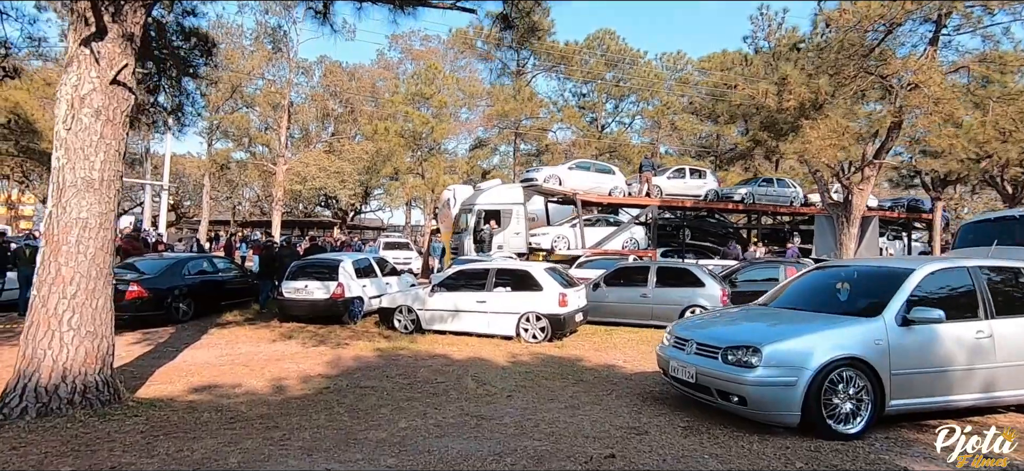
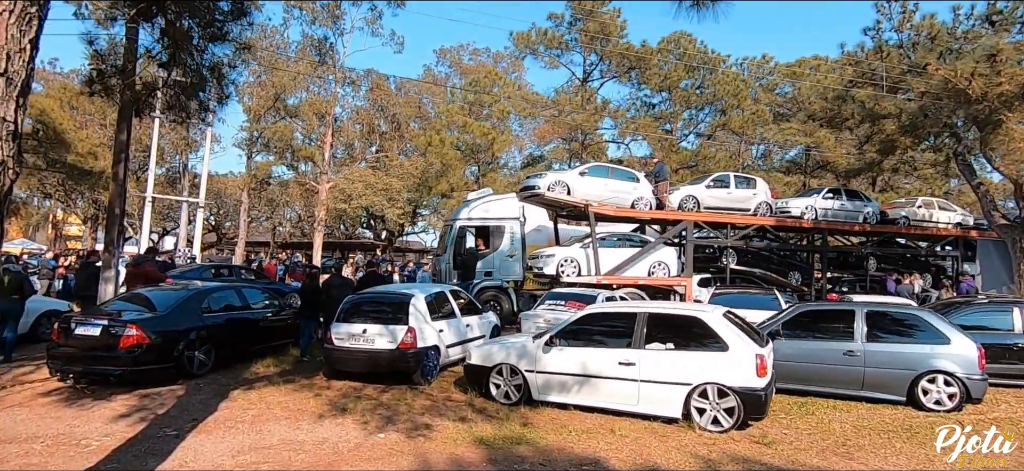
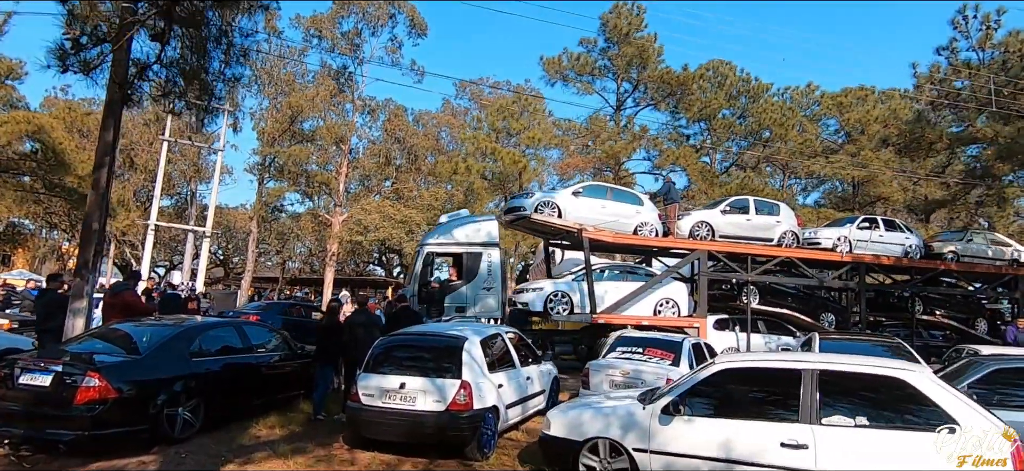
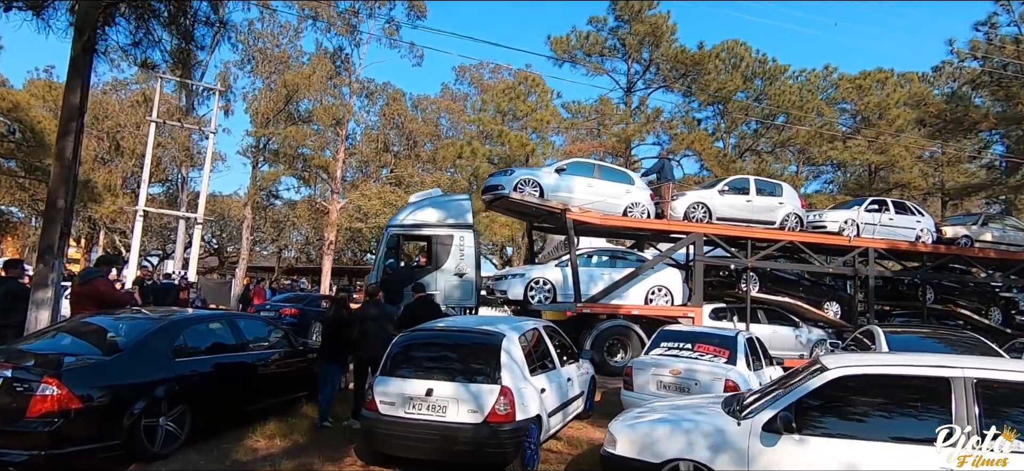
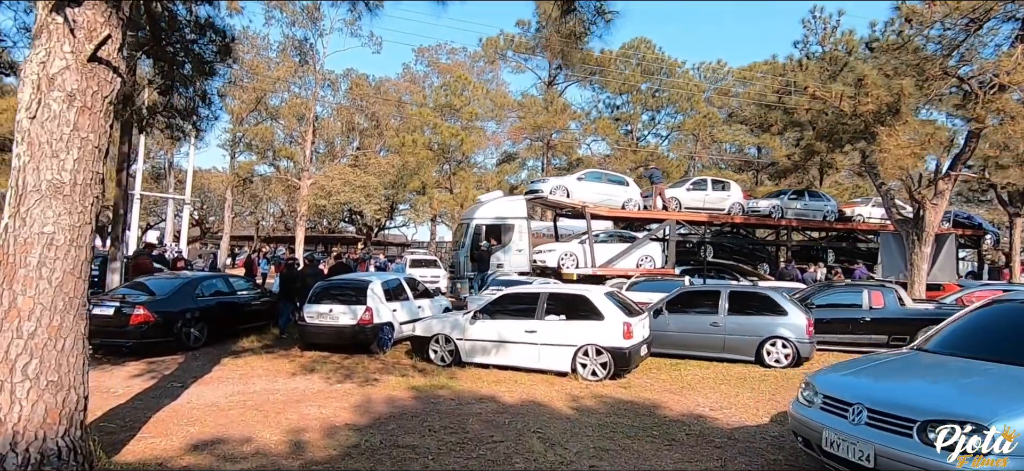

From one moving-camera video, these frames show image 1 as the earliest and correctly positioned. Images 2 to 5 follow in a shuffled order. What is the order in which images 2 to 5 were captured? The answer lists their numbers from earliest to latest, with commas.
5, 2, 3, 4
